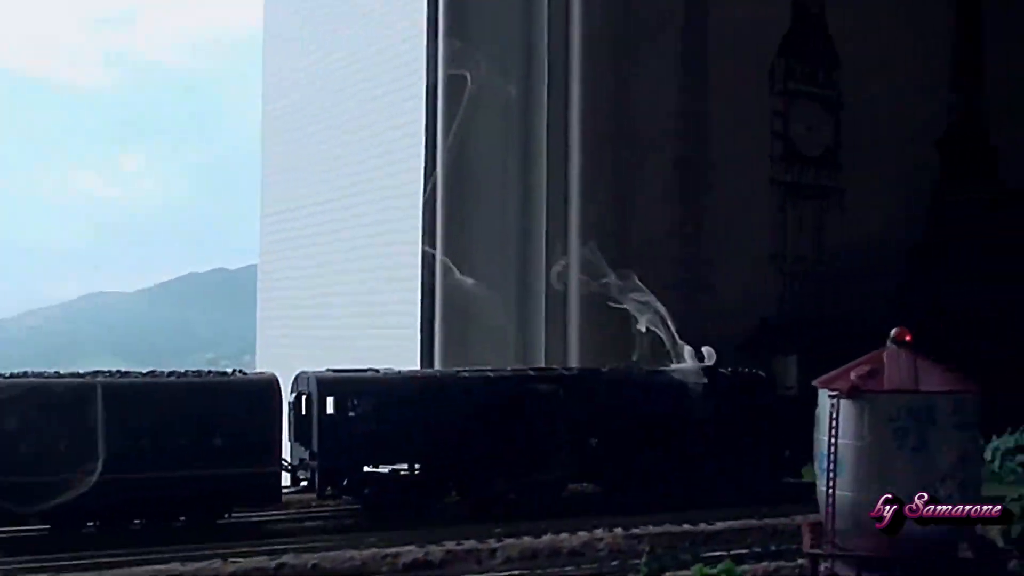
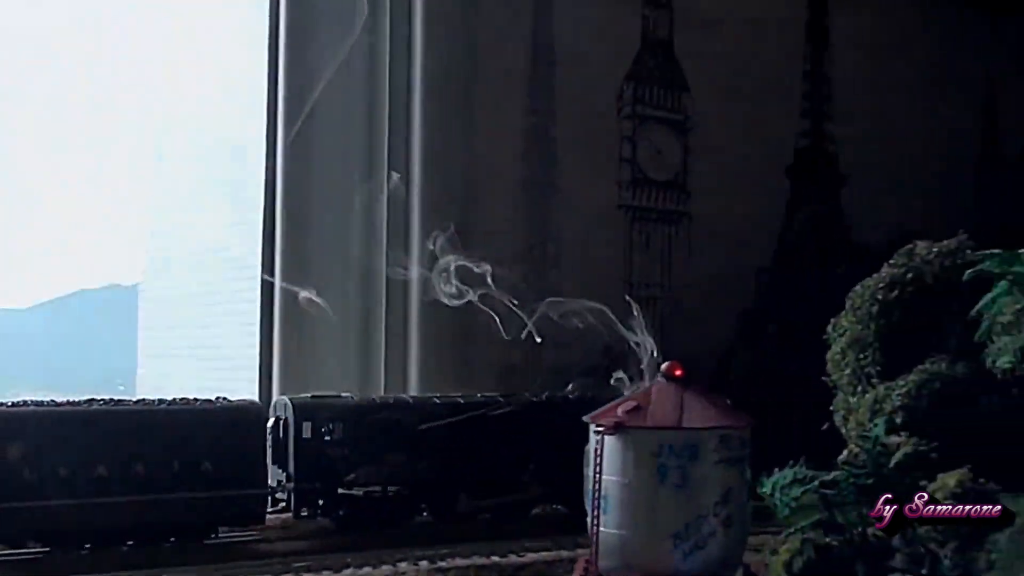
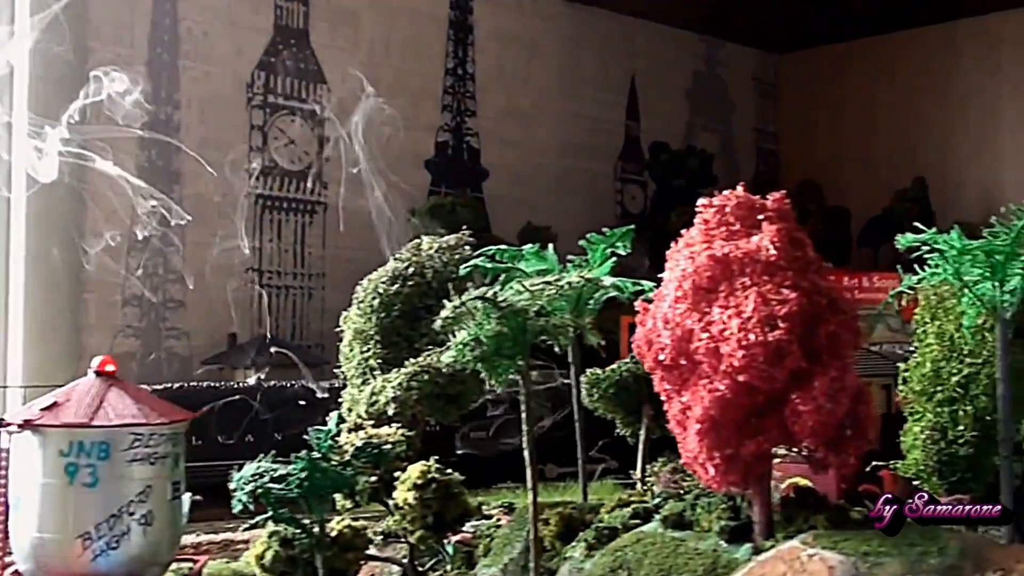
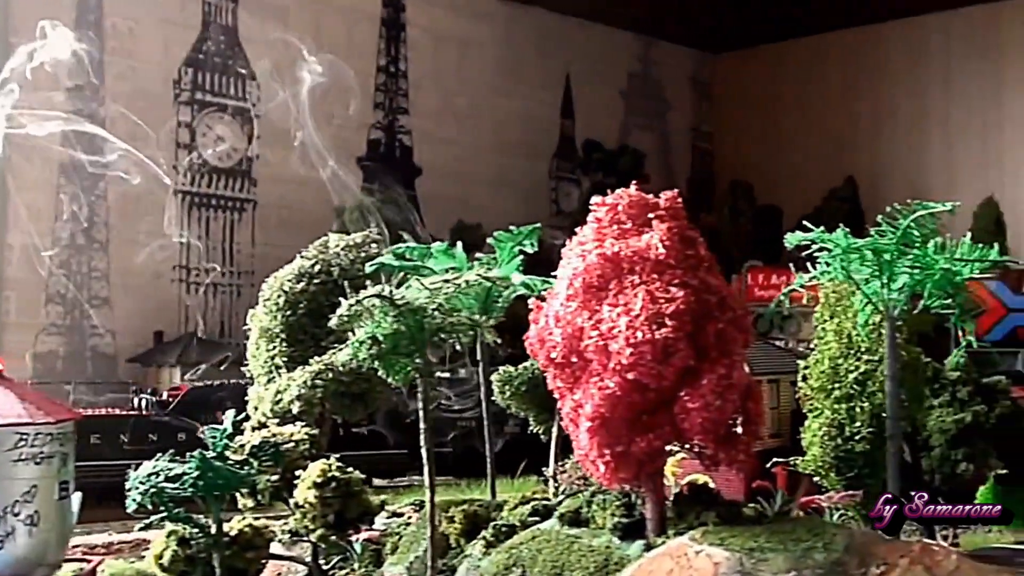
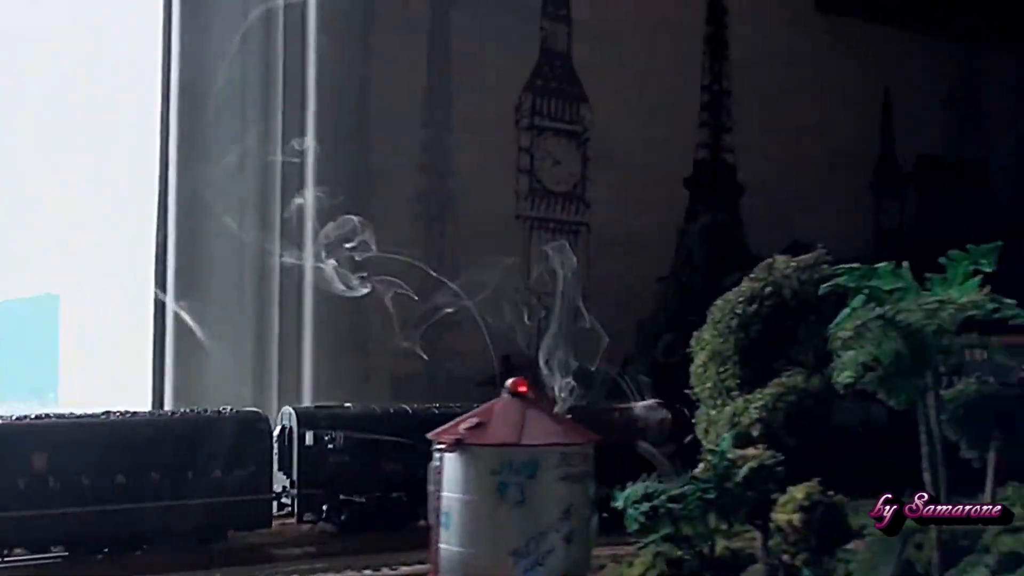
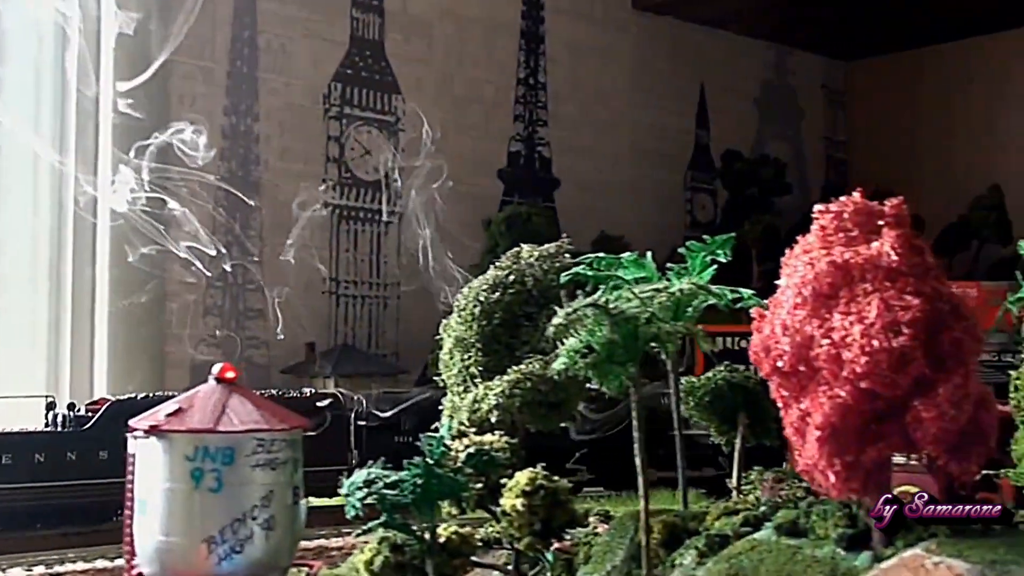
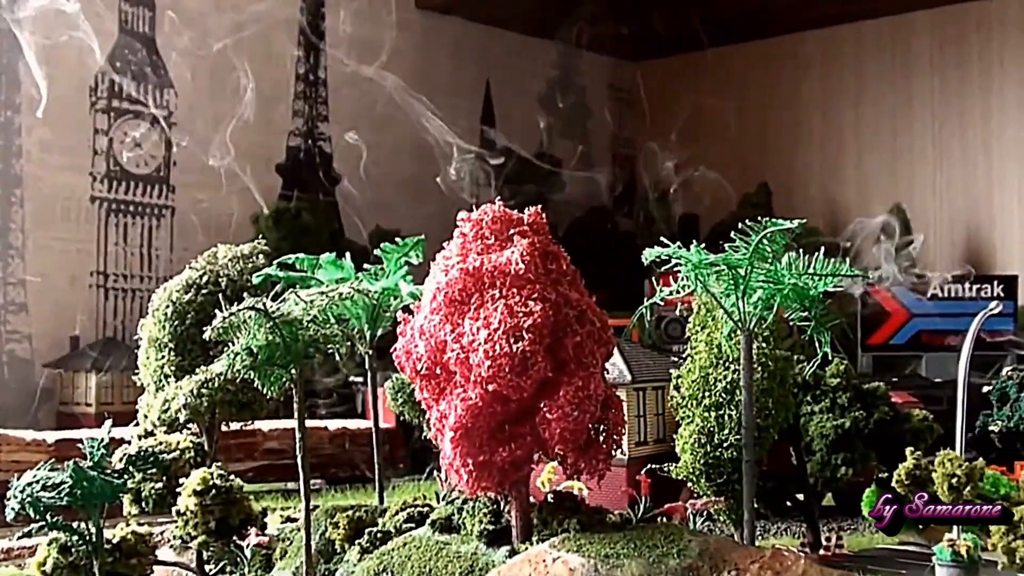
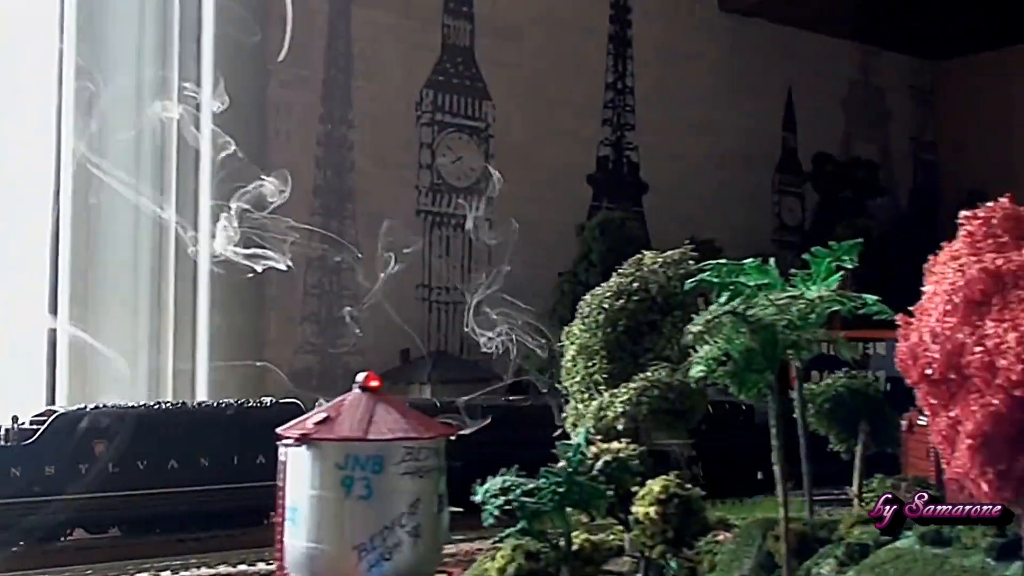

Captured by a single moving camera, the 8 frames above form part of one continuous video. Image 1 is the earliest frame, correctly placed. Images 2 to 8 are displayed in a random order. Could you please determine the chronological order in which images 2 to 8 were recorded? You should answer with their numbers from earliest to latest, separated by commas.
2, 5, 8, 6, 3, 4, 7
